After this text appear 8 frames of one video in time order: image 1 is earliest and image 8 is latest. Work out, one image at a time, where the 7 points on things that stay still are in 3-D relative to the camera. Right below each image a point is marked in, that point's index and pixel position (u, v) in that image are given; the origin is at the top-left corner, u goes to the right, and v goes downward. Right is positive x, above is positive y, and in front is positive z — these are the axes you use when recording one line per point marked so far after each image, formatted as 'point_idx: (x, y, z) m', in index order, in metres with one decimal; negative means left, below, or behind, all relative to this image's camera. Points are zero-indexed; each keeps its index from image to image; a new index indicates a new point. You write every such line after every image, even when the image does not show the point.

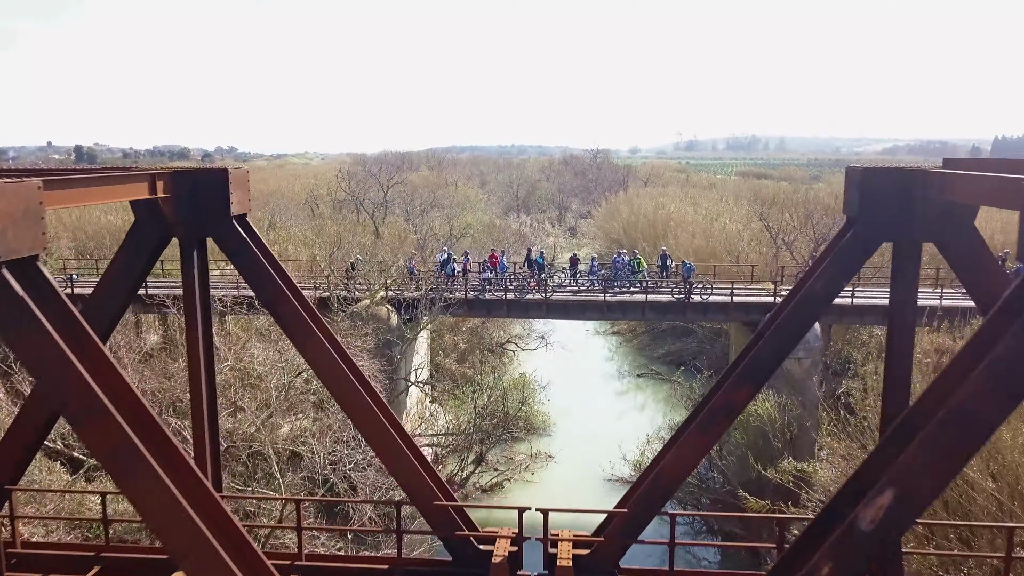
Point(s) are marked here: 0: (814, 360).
0: (+7.0, -1.7, +19.0) m
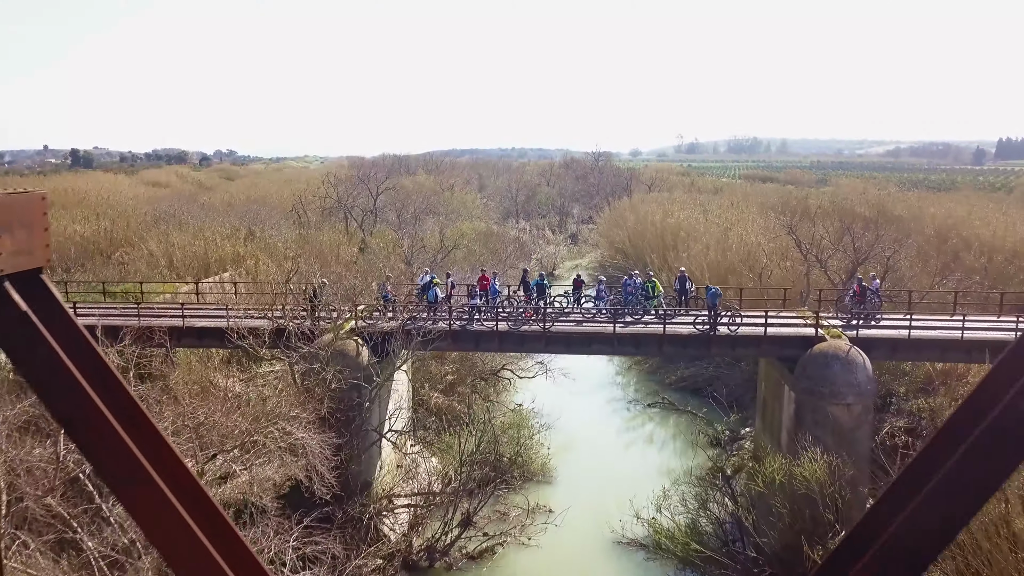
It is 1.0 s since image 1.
0: (+6.9, -2.3, +15.9) m
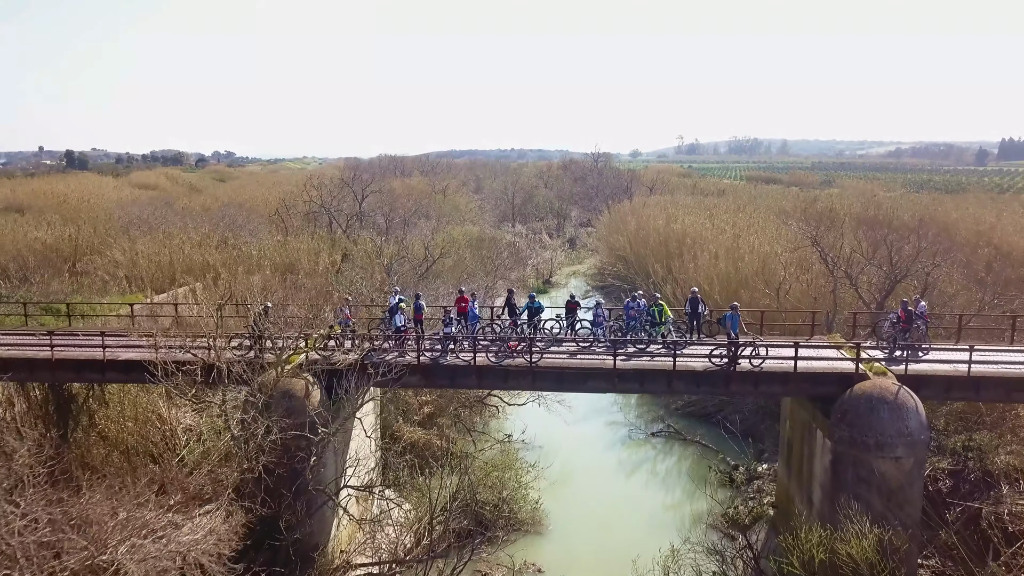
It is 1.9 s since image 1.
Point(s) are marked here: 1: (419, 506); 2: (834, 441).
0: (+6.5, -2.8, +13.1) m
1: (-2.0, -4.6, +17.3) m
2: (+5.4, -2.5, +13.7) m
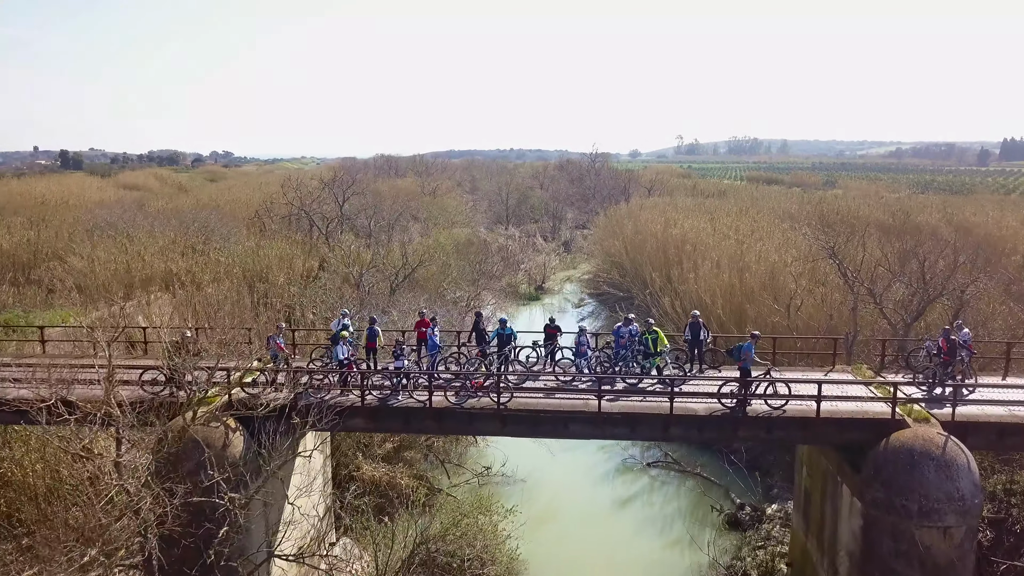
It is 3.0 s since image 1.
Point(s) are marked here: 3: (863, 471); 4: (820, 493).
0: (+6.0, -3.1, +10.7) m
1: (-2.5, -5.0, +14.9) m
2: (+4.8, -2.9, +11.2) m
3: (+4.9, -2.5, +11.4) m
4: (+5.0, -3.3, +13.3) m
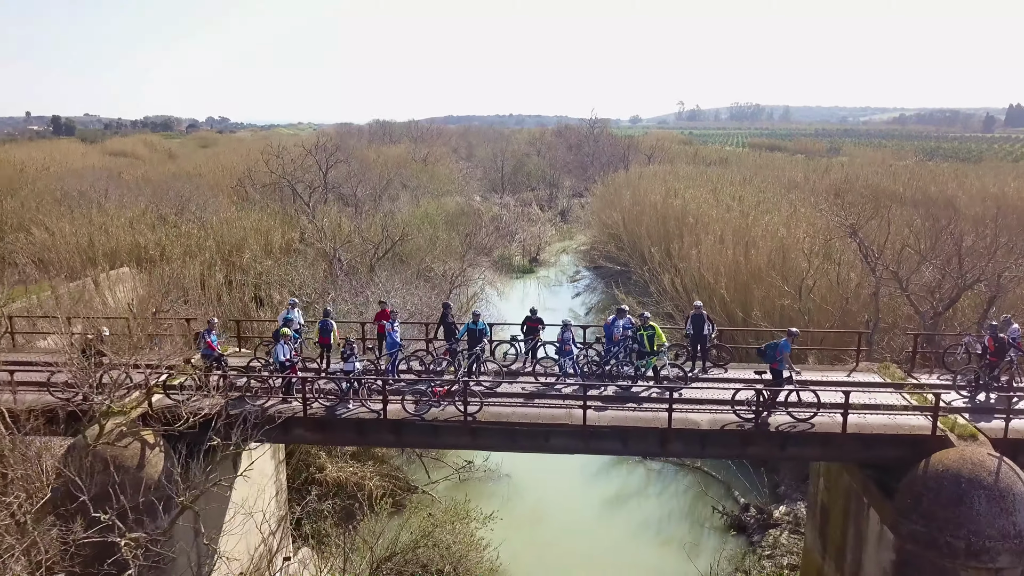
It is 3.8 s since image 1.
0: (+5.6, -3.1, +8.9) m
1: (-2.9, -4.8, +13.2) m
2: (+4.5, -2.8, +9.4) m
3: (+4.5, -2.4, +9.6) m
4: (+4.6, -3.2, +11.5) m
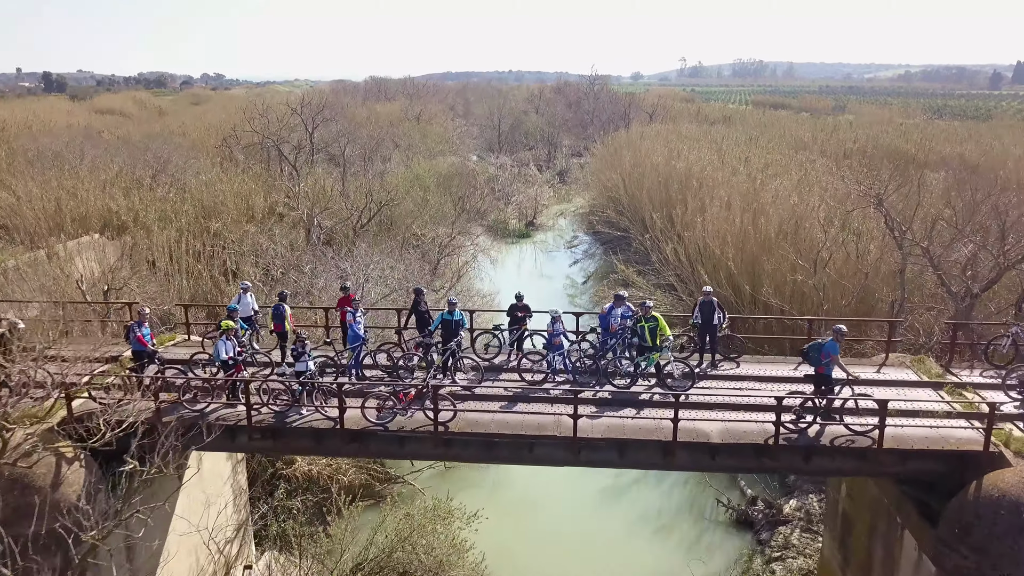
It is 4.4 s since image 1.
0: (+5.4, -3.0, +7.5) m
1: (-3.1, -4.5, +11.9) m
2: (+4.2, -2.8, +8.0) m
3: (+4.3, -2.3, +8.2) m
4: (+4.4, -3.0, +10.1) m
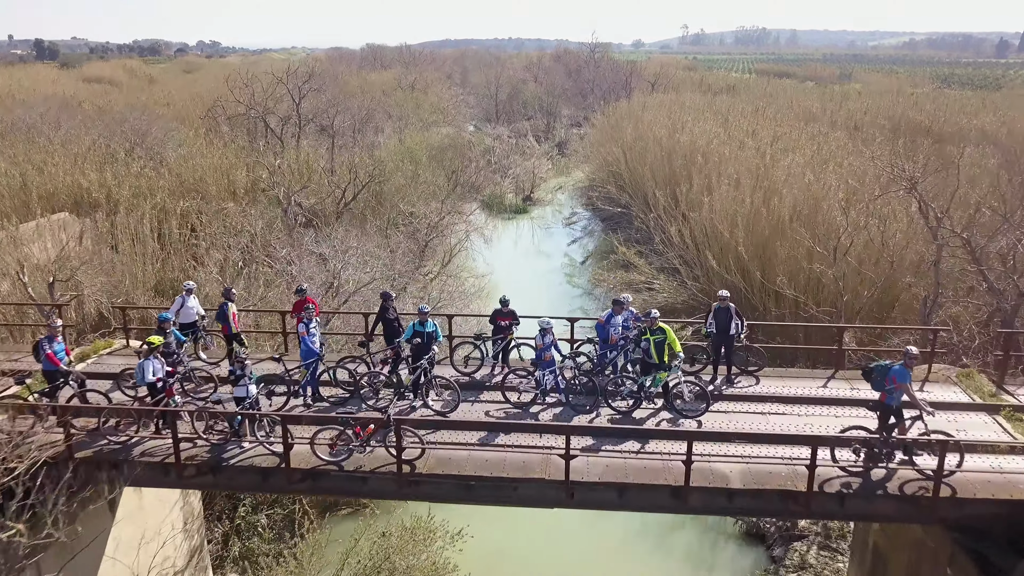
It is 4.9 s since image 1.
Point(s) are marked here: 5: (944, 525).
0: (+5.2, -3.2, +6.1) m
1: (-3.3, -4.5, +10.5) m
2: (+4.1, -2.9, +6.6) m
3: (+4.1, -2.5, +6.8) m
4: (+4.2, -3.0, +8.8) m
5: (+3.8, -2.1, +7.3) m
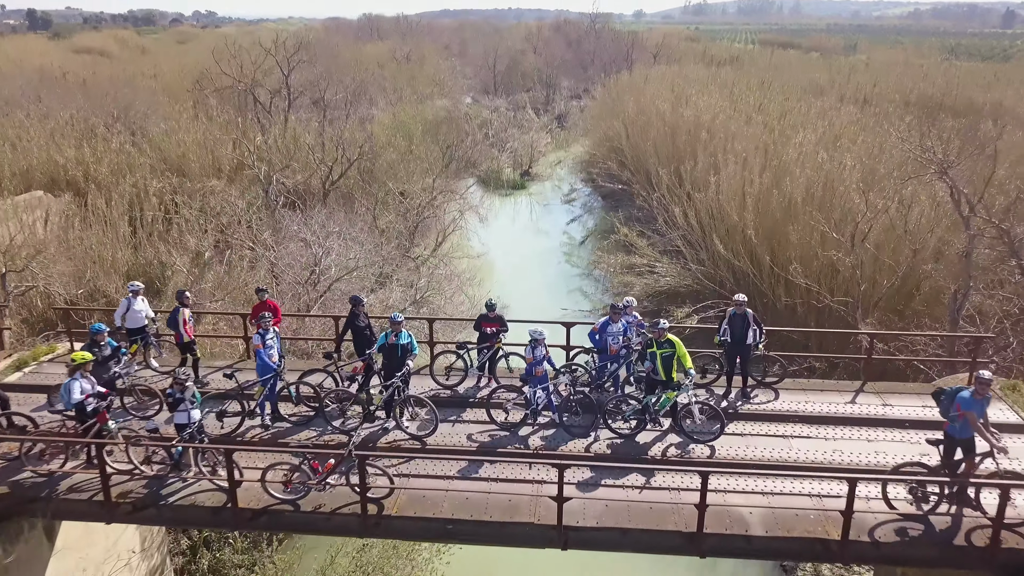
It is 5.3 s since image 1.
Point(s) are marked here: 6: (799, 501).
0: (+5.1, -3.3, +5.2) m
1: (-3.4, -4.5, +9.6) m
2: (+3.9, -3.0, +5.6) m
3: (+4.0, -2.6, +5.8) m
4: (+4.1, -3.1, +7.8) m
5: (+3.7, -2.2, +6.3) m
6: (+2.2, -1.7, +6.6) m
